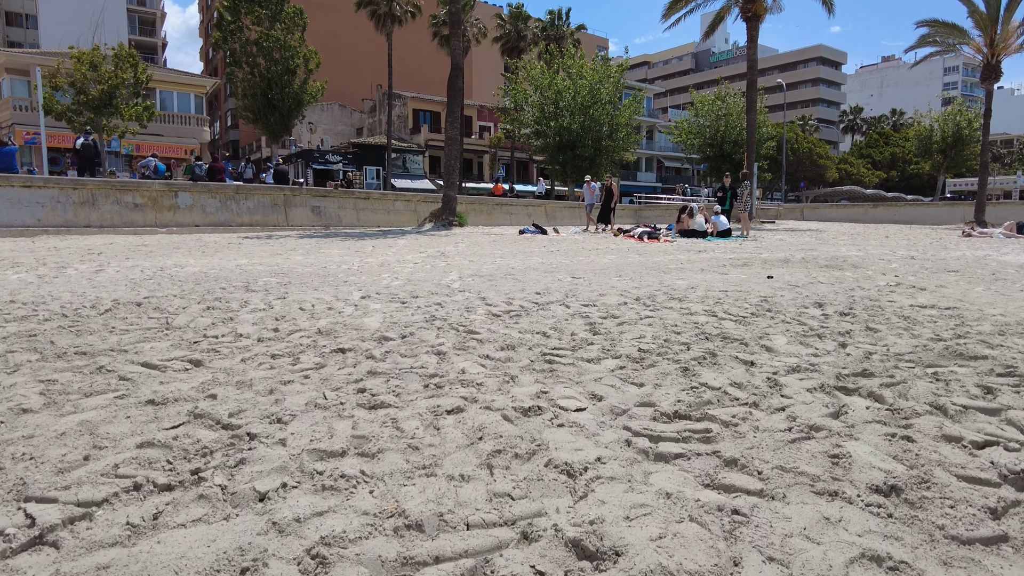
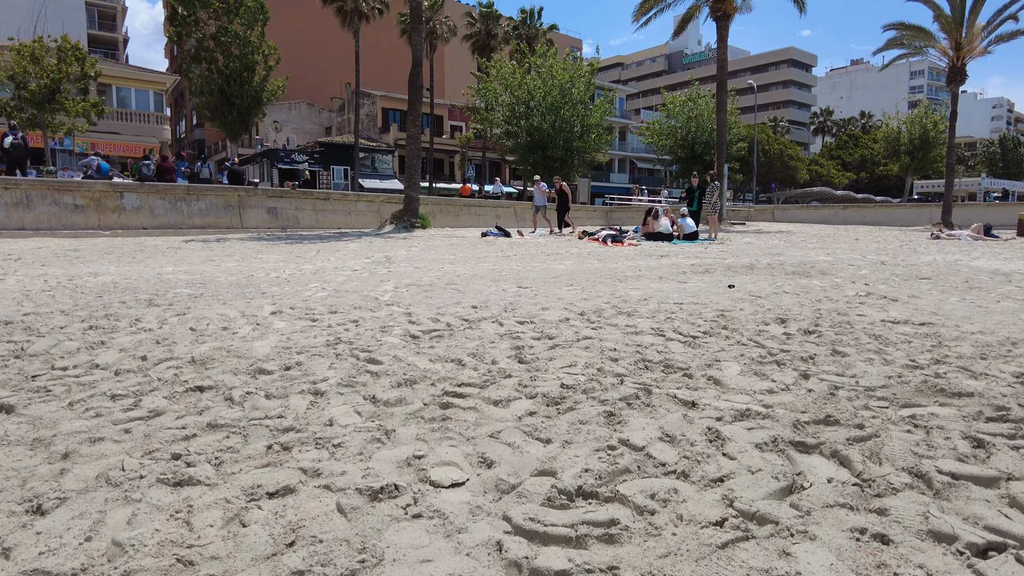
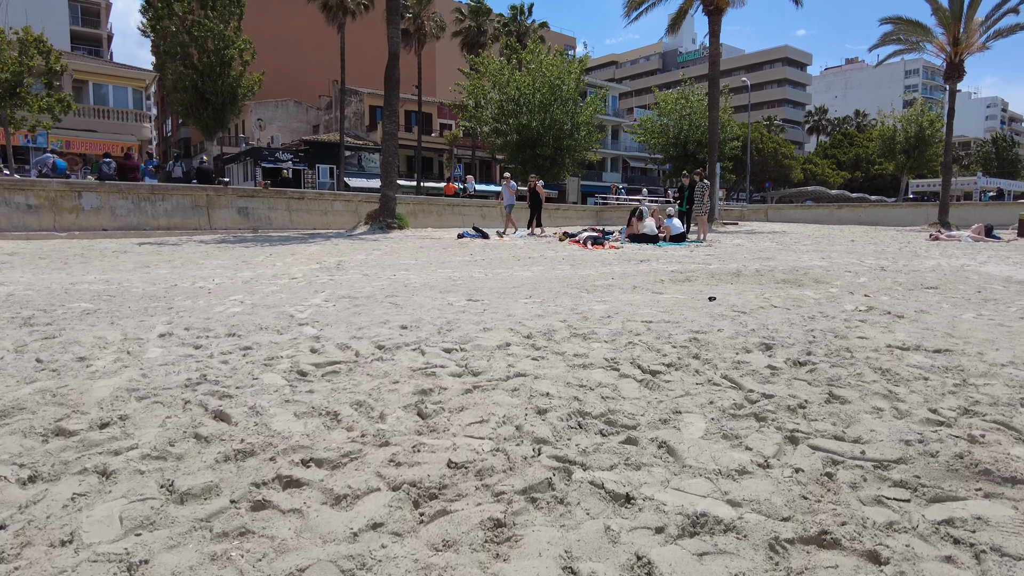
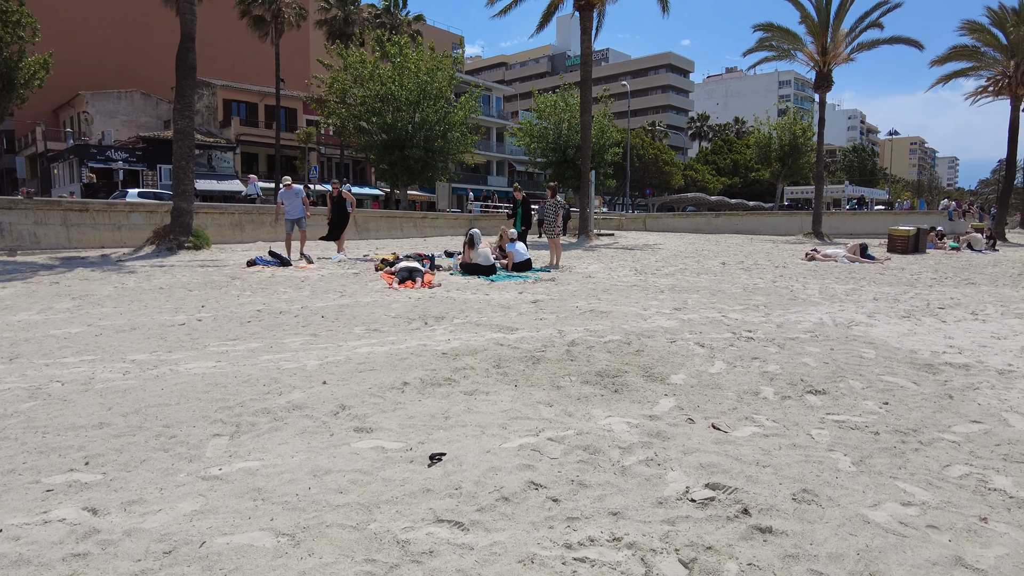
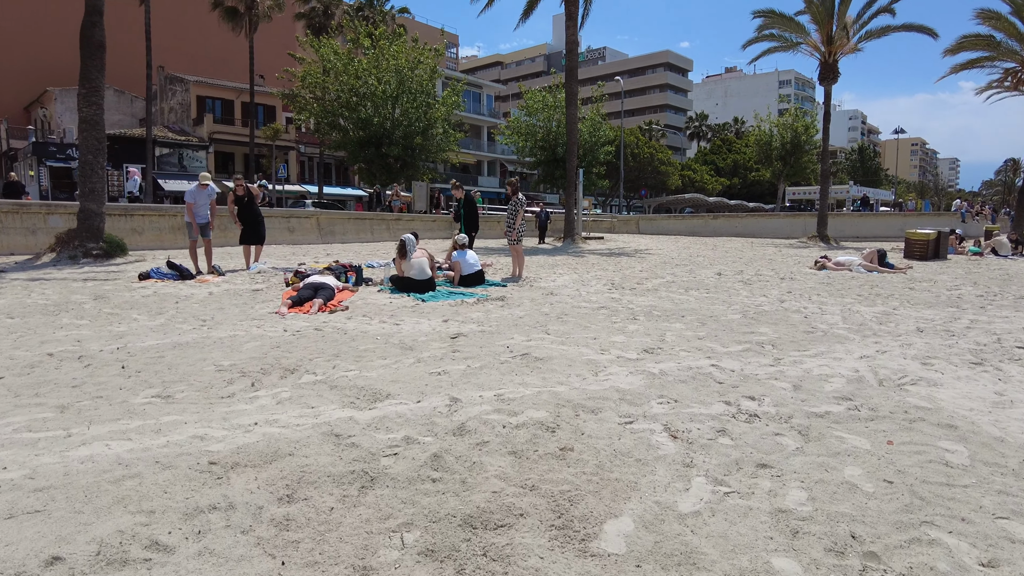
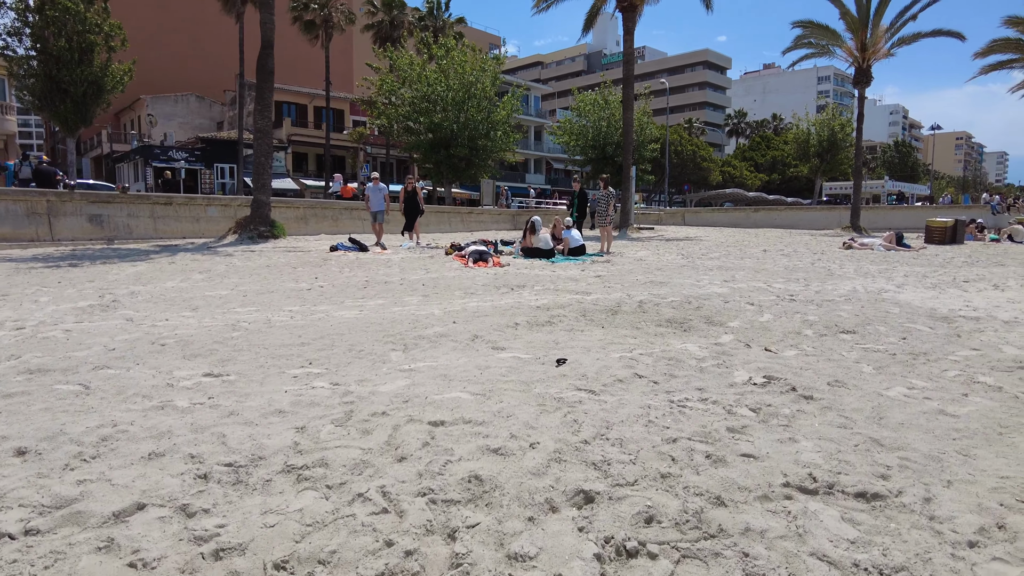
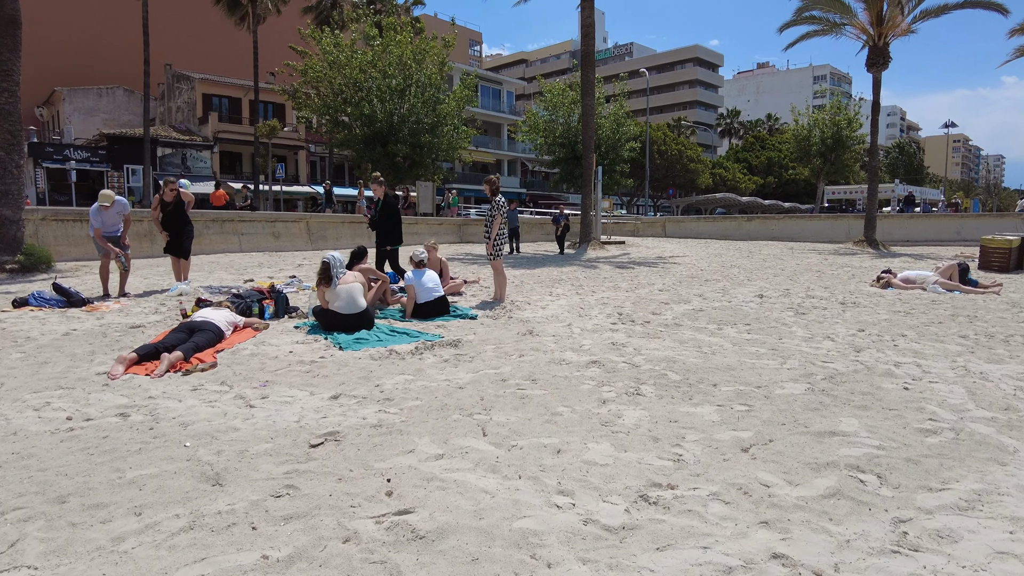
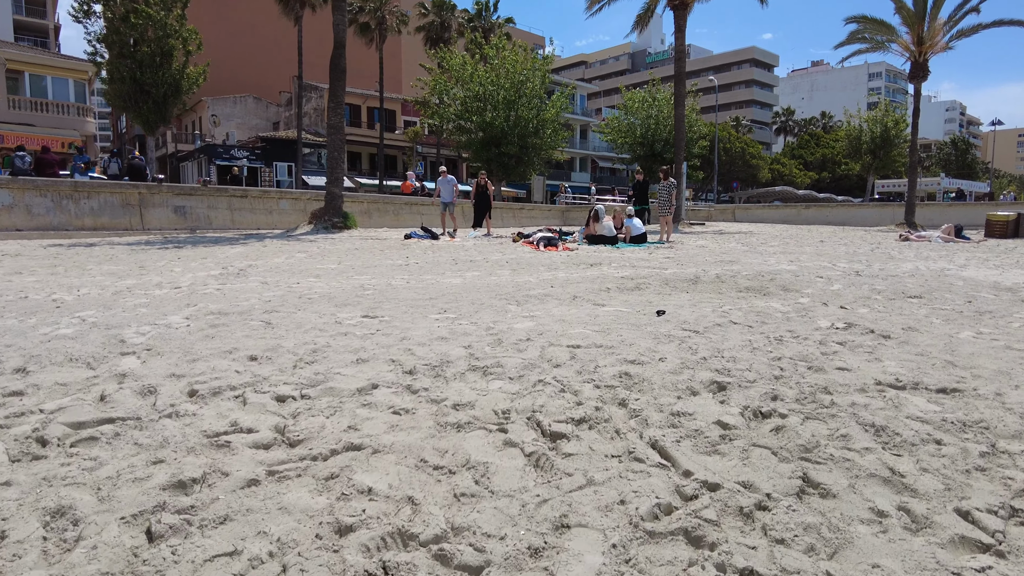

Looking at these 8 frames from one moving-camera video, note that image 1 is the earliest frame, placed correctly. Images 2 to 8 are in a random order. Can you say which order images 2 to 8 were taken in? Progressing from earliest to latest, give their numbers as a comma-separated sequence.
2, 3, 8, 6, 4, 5, 7
